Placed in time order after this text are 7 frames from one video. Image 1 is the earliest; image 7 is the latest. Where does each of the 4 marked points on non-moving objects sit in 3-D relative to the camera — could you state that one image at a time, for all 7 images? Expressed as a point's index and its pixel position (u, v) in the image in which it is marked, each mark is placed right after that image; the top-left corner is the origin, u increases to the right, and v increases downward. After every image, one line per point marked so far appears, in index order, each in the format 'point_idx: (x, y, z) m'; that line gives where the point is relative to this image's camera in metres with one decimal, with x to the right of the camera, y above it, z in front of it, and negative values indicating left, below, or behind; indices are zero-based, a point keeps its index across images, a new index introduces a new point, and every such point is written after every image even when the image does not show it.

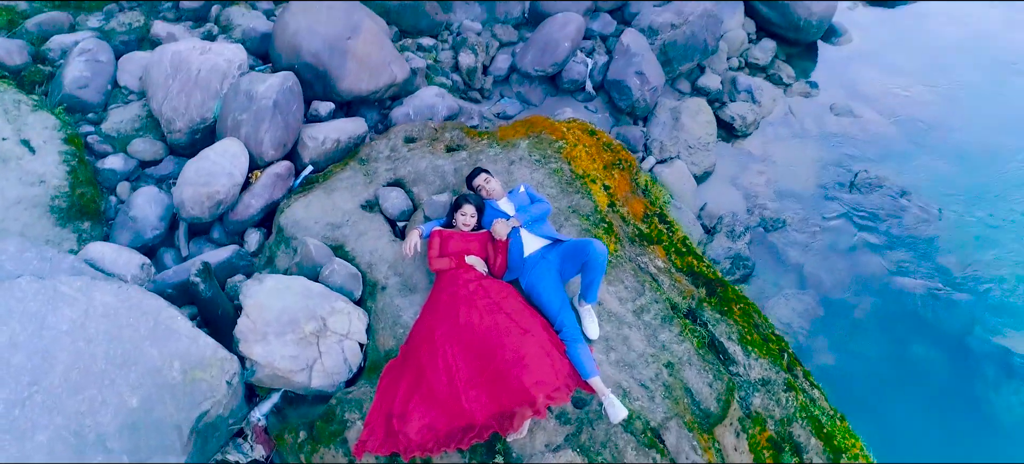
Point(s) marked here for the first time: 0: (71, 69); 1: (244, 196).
0: (-2.9, +1.0, +4.7) m
1: (-1.5, +0.2, +4.0) m
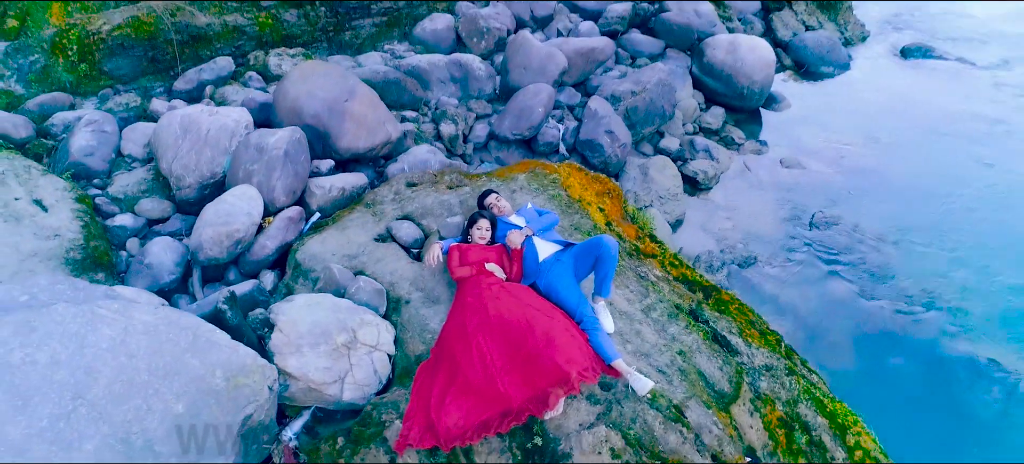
0: (-2.9, +0.6, +4.8) m
1: (-1.4, 0.0, +4.1) m
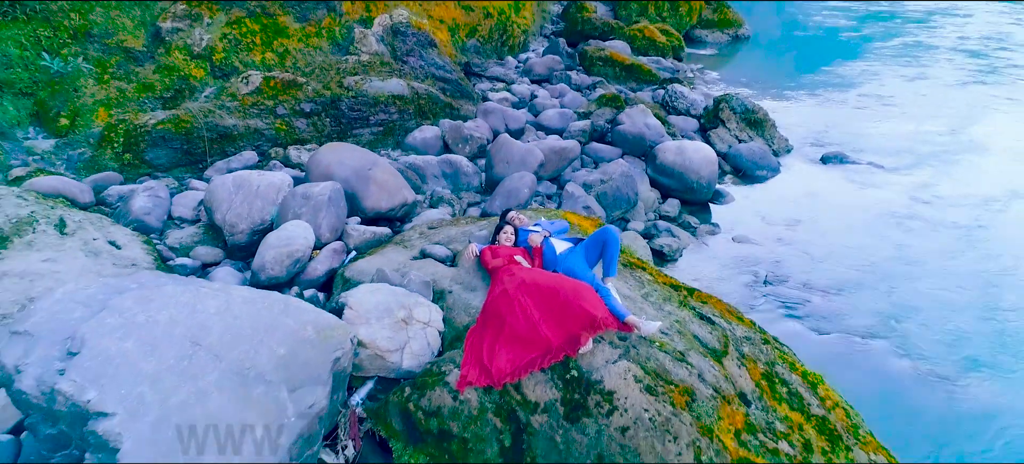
0: (-2.9, +0.2, +5.6) m
1: (-1.3, -0.2, +4.8) m
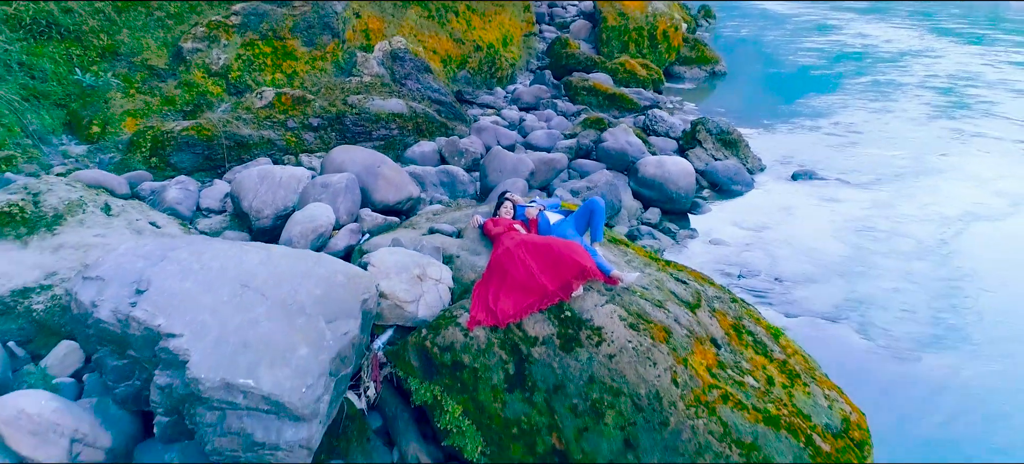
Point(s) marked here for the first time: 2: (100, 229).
0: (-2.9, +0.3, +6.2) m
1: (-1.3, 0.0, +5.4) m
2: (-2.9, 0.0, +5.2) m
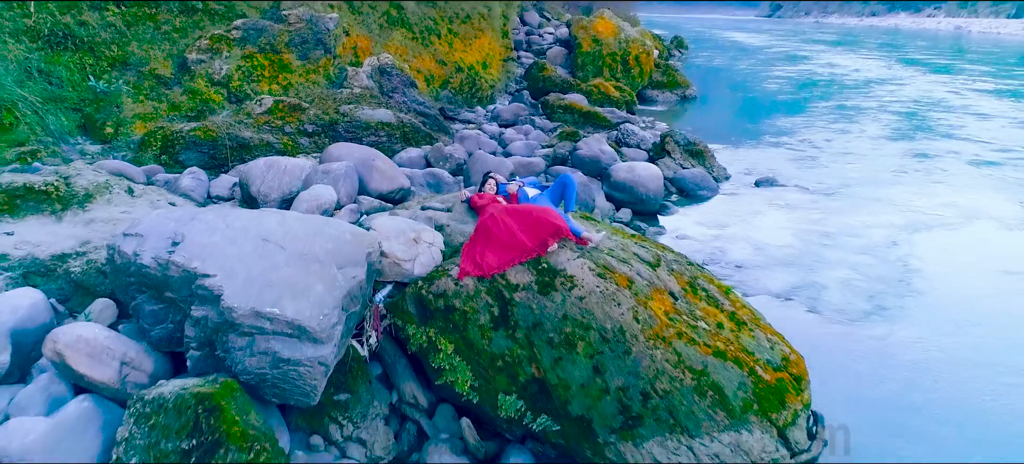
0: (-3.1, +0.5, +6.8) m
1: (-1.5, +0.1, +6.1) m
2: (-3.1, +0.2, +5.8) m
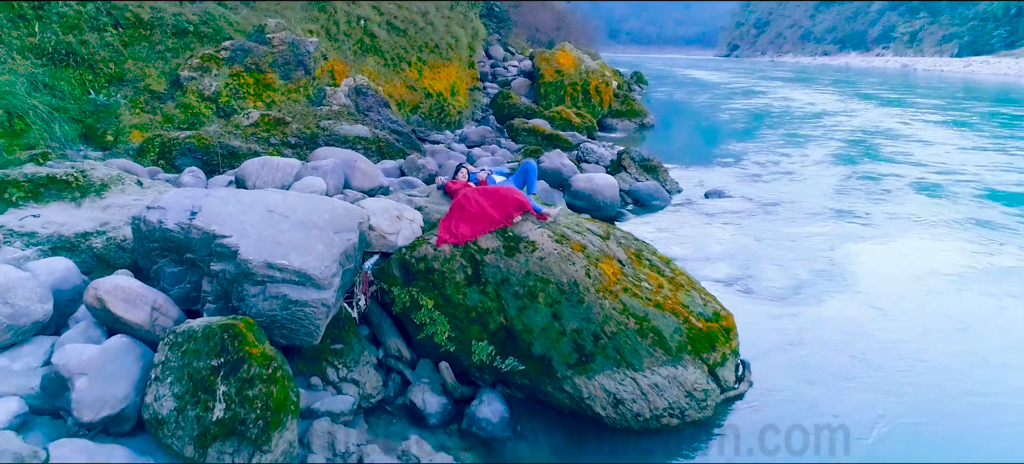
0: (-3.4, +0.6, +7.5) m
1: (-1.8, +0.3, +6.9) m
2: (-3.4, +0.3, +6.6) m
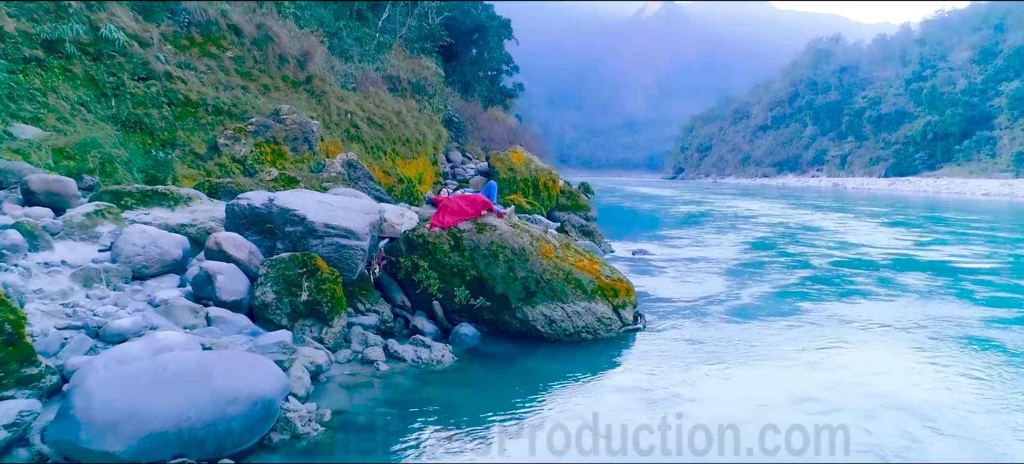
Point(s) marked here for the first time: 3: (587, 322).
0: (-3.9, +0.4, +10.2) m
1: (-2.2, +0.2, +9.6) m
2: (-3.8, +0.3, +9.2) m
3: (+0.8, -1.0, +8.0) m
